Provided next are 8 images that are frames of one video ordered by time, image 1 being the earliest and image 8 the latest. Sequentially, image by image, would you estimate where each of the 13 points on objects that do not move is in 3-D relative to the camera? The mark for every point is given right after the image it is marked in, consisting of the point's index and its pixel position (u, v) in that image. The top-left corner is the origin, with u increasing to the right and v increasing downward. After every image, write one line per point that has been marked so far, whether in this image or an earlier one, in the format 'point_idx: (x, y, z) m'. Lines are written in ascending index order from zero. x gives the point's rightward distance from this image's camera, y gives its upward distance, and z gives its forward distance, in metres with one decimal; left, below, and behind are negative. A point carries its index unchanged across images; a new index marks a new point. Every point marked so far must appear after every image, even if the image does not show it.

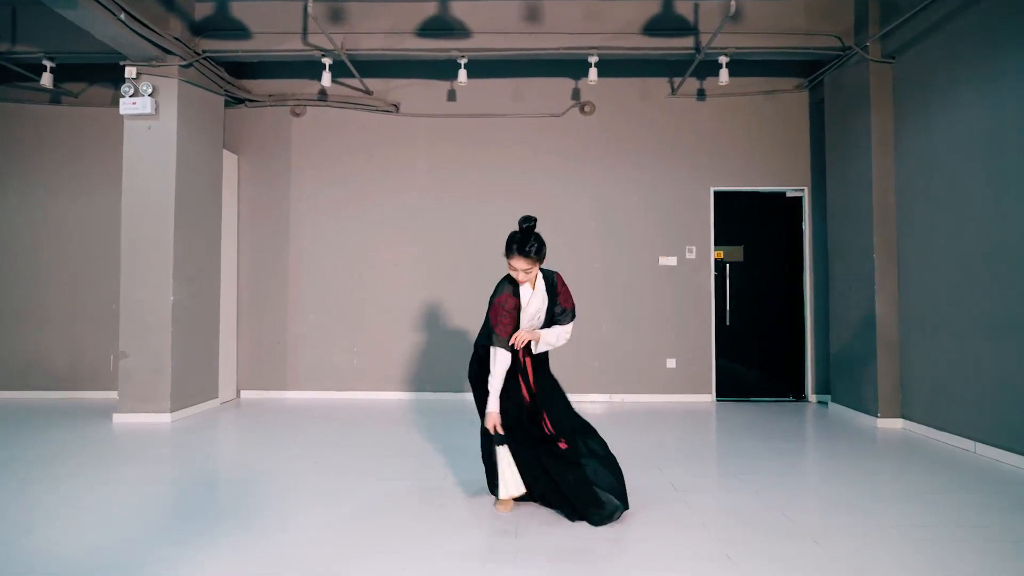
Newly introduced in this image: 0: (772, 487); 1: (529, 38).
0: (+1.9, -1.5, +3.2) m
1: (+0.2, +2.6, +4.6) m
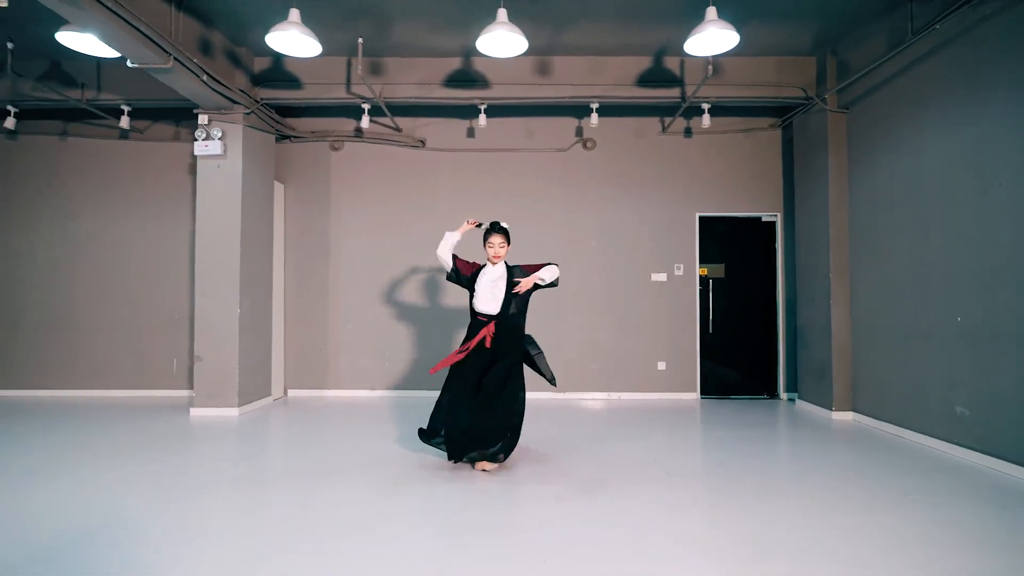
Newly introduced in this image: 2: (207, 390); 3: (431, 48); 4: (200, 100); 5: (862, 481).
0: (+2.1, -1.6, +4.0) m
1: (+0.3, +2.4, +5.4) m
2: (-3.6, -1.2, +5.2) m
3: (-0.9, +2.8, +5.2) m
4: (-3.5, +2.1, +5.0) m
5: (+2.9, -1.6, +3.6) m
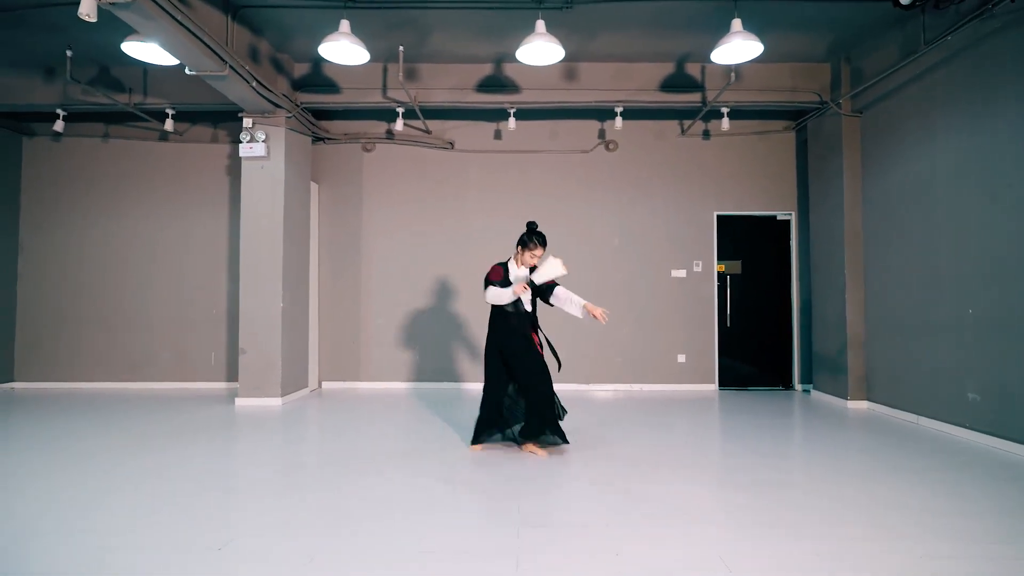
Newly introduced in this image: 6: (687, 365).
0: (+2.4, -1.6, +4.3) m
1: (+0.7, +2.5, +5.6) m
2: (-3.2, -1.1, +5.4) m
3: (-0.6, +2.9, +5.5) m
4: (-3.1, +2.1, +5.2) m
5: (+3.2, -1.5, +3.9) m
6: (+2.5, -1.1, +6.3) m
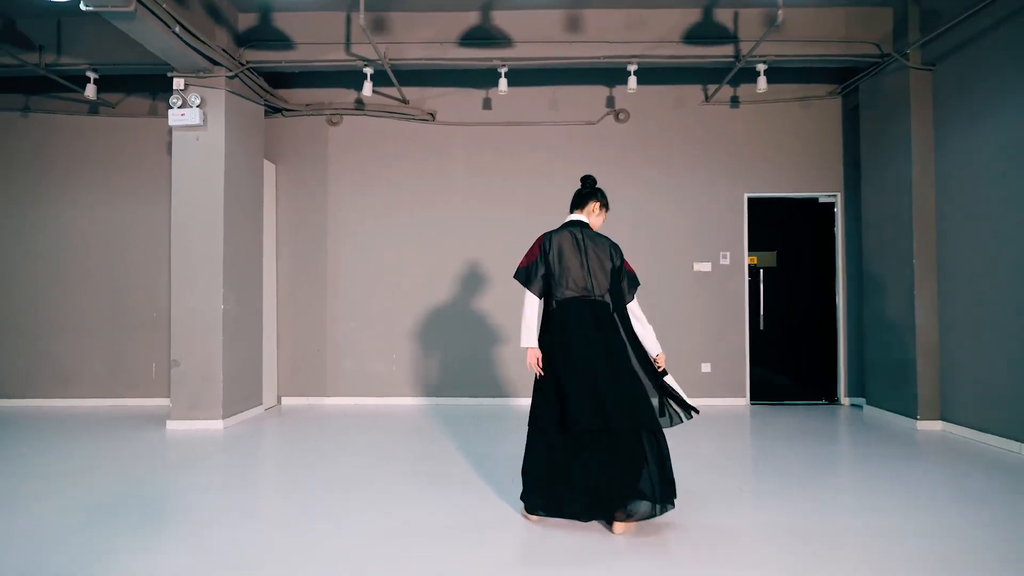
0: (+2.4, -1.5, +3.3) m
1: (+0.6, +2.5, +4.6) m
2: (-3.3, -1.1, +4.5) m
3: (-0.7, +2.9, +4.5) m
4: (-3.2, +2.2, +4.2) m
5: (+3.2, -1.5, +2.9) m
6: (+2.4, -1.0, +5.4) m
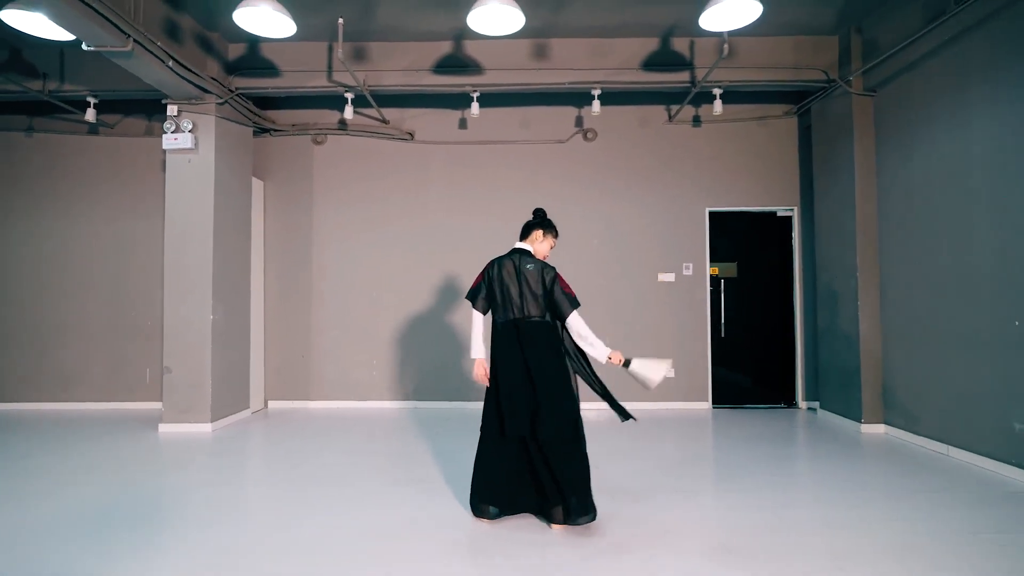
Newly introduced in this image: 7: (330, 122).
0: (+2.0, -1.6, +3.6) m
1: (+0.3, +2.4, +5.0) m
2: (-3.6, -1.2, +4.8) m
3: (-1.0, +2.8, +4.8) m
4: (-3.5, +2.0, +4.6) m
5: (+2.8, -1.6, +3.2) m
6: (+2.1, -1.2, +5.6) m
7: (-2.4, +2.2, +5.8) m
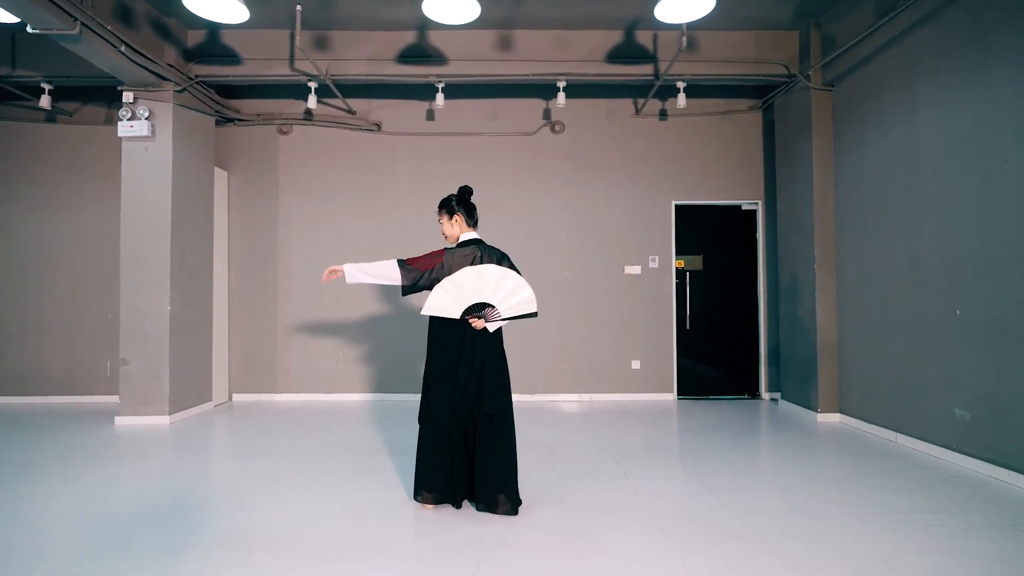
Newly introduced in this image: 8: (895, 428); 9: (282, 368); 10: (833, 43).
0: (+1.7, -1.6, +3.7) m
1: (-0.1, +2.5, +5.0) m
2: (-4.0, -1.1, +4.7) m
3: (-1.4, +2.9, +4.8) m
4: (-3.9, +2.1, +4.5) m
5: (+2.5, -1.5, +3.3) m
6: (+1.7, -1.1, +5.7) m
7: (-2.8, +2.3, +5.7) m
8: (+3.5, -1.3, +4.1) m
9: (-2.9, -1.0, +5.7) m
10: (+3.3, +2.6, +4.7) m
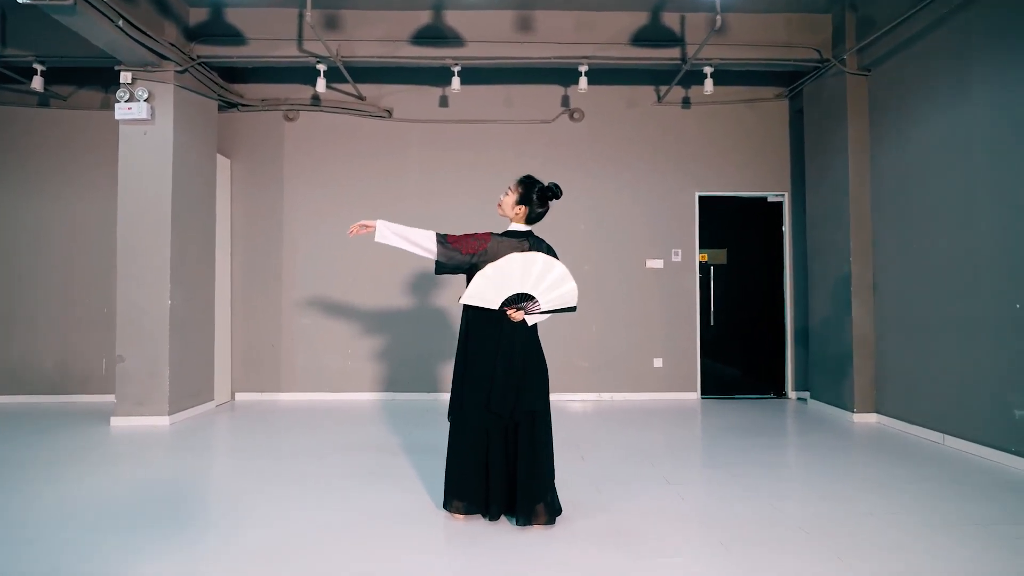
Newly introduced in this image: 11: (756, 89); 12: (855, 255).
0: (+1.9, -1.5, +3.4) m
1: (+0.1, +2.6, +4.7) m
2: (-3.8, -1.1, +4.4) m
3: (-1.2, +2.9, +4.5) m
4: (-3.7, +2.2, +4.2) m
5: (+2.7, -1.4, +3.0) m
6: (+1.9, -1.0, +5.5) m
7: (-2.6, +2.3, +5.5) m
8: (+3.8, -1.2, +3.9) m
9: (-2.7, -1.0, +5.4) m
10: (+3.6, +2.6, +4.5) m
11: (+3.0, +2.5, +5.5) m
12: (+3.5, +0.3, +4.6) m
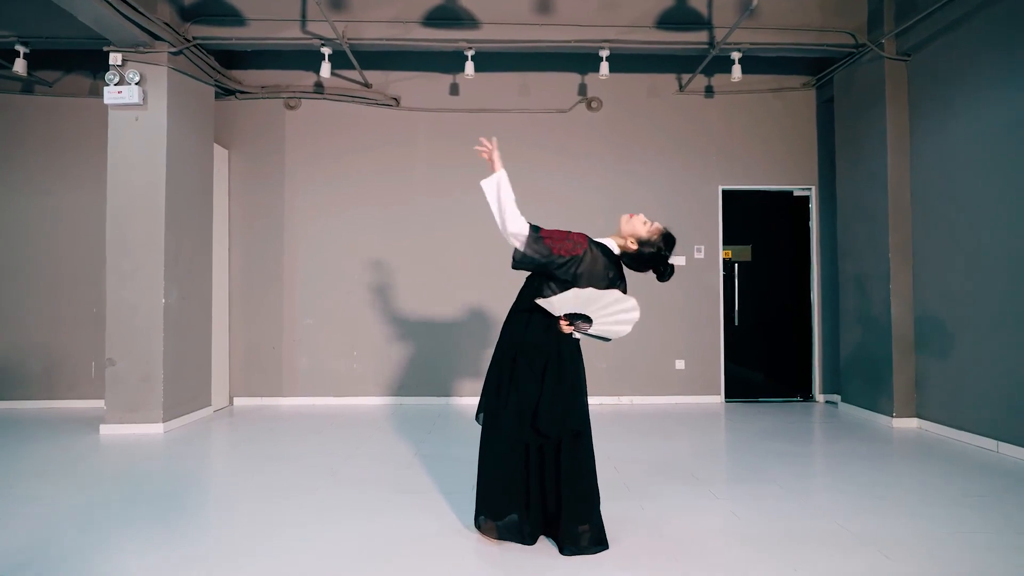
0: (+2.1, -1.5, +3.2) m
1: (+0.3, +2.6, +4.4) m
2: (-3.6, -1.0, +4.1) m
3: (-1.0, +3.0, +4.2) m
4: (-3.5, +2.2, +3.9) m
5: (+2.9, -1.4, +2.8) m
6: (+2.0, -1.0, +5.2) m
7: (-2.4, +2.4, +5.1) m
8: (+3.9, -1.2, +3.7) m
9: (-2.6, -0.9, +5.1) m
10: (+3.7, +2.6, +4.2) m
11: (+3.2, +2.5, +5.3) m
12: (+3.7, +0.4, +4.3) m
